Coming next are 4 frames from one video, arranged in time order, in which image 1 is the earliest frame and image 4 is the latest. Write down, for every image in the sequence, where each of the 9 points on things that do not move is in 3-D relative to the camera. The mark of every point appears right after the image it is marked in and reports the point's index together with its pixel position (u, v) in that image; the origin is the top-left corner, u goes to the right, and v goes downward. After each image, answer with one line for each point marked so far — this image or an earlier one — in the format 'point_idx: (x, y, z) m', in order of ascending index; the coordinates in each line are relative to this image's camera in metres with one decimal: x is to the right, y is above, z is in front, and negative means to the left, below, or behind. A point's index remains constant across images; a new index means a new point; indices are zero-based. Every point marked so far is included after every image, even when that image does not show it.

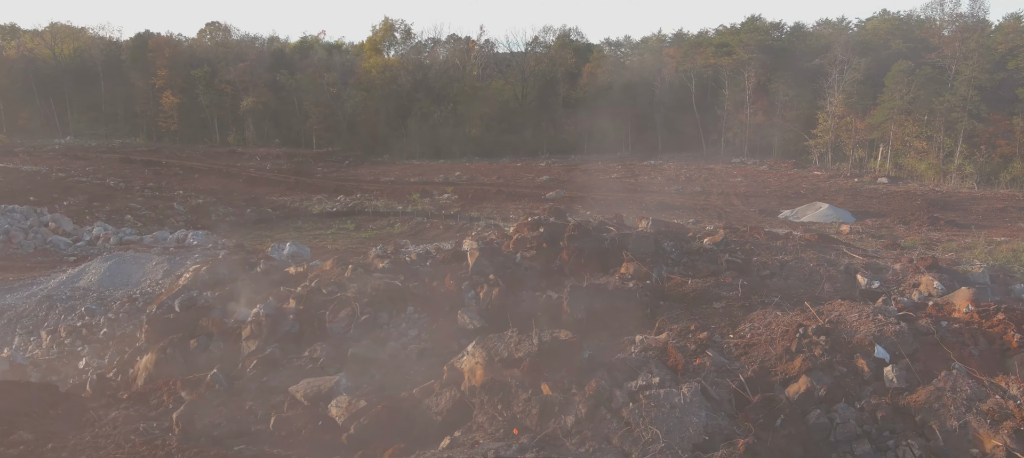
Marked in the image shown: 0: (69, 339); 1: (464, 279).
0: (-3.1, -0.8, +5.3) m
1: (-0.3, -0.3, +4.5) m
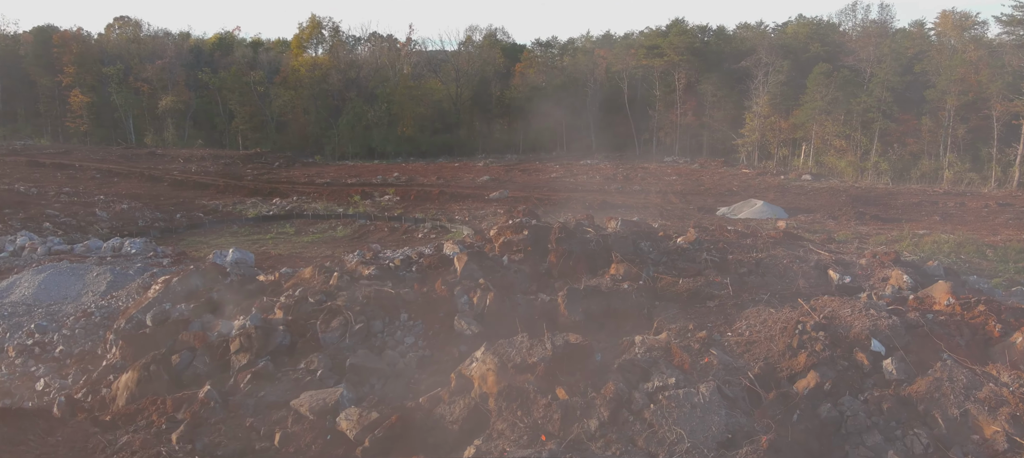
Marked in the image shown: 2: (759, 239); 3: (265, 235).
0: (-3.2, -0.9, +5.0) m
1: (-0.3, -0.3, +4.5) m
2: (+1.9, -0.1, +5.8) m
3: (-5.0, -0.1, +15.0) m
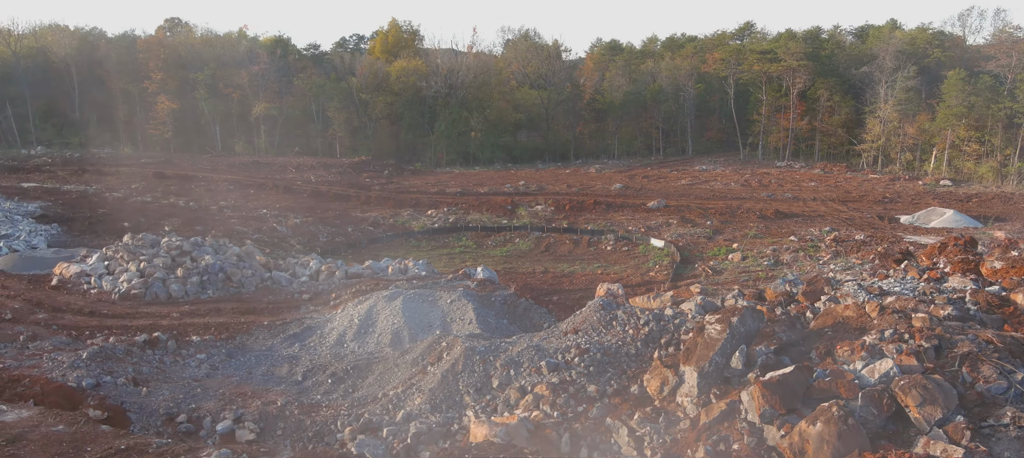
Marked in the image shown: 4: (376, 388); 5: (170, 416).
0: (+0.3, -1.1, +4.8) m
1: (+3.2, -0.6, +4.3) m
2: (+5.5, -0.3, +5.5) m
3: (-1.2, -0.4, +15.0) m
4: (-1.0, -1.2, +5.6) m
5: (-2.4, -1.3, +5.3) m
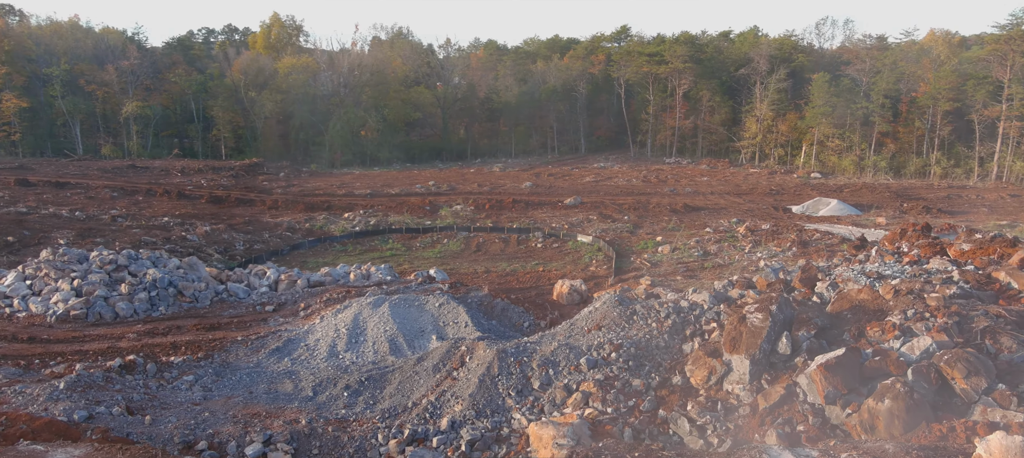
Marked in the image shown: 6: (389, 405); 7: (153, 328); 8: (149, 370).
0: (+0.6, -1.1, +4.9) m
1: (+3.5, -0.5, +4.8) m
2: (+5.6, -0.1, +6.4) m
3: (-2.6, -0.4, +14.6) m
4: (-0.8, -1.2, +5.4) m
5: (-2.1, -1.4, +4.9) m
6: (-0.9, -1.3, +5.3) m
7: (-3.6, -1.0, +7.4) m
8: (-3.0, -1.1, +6.1) m
